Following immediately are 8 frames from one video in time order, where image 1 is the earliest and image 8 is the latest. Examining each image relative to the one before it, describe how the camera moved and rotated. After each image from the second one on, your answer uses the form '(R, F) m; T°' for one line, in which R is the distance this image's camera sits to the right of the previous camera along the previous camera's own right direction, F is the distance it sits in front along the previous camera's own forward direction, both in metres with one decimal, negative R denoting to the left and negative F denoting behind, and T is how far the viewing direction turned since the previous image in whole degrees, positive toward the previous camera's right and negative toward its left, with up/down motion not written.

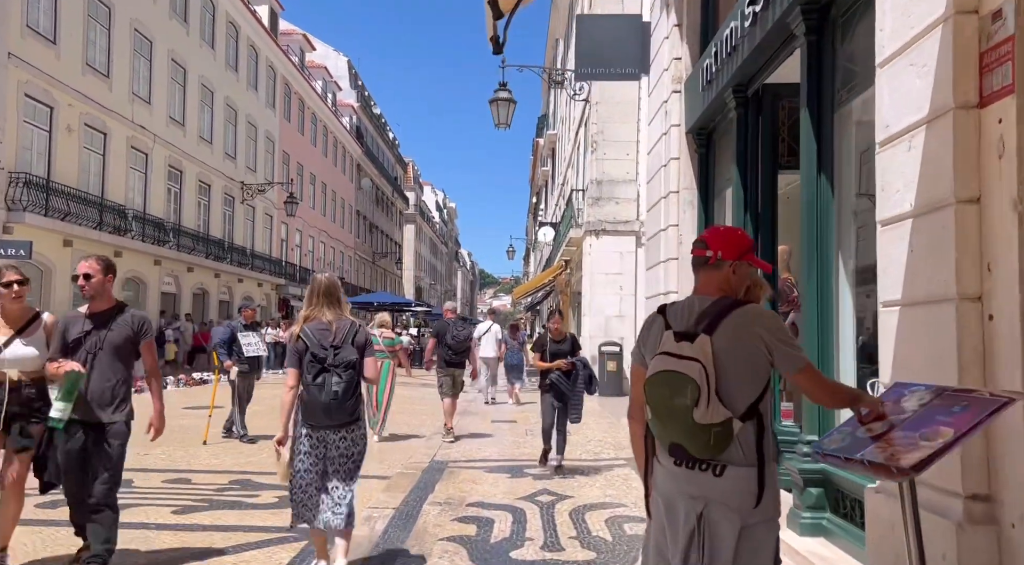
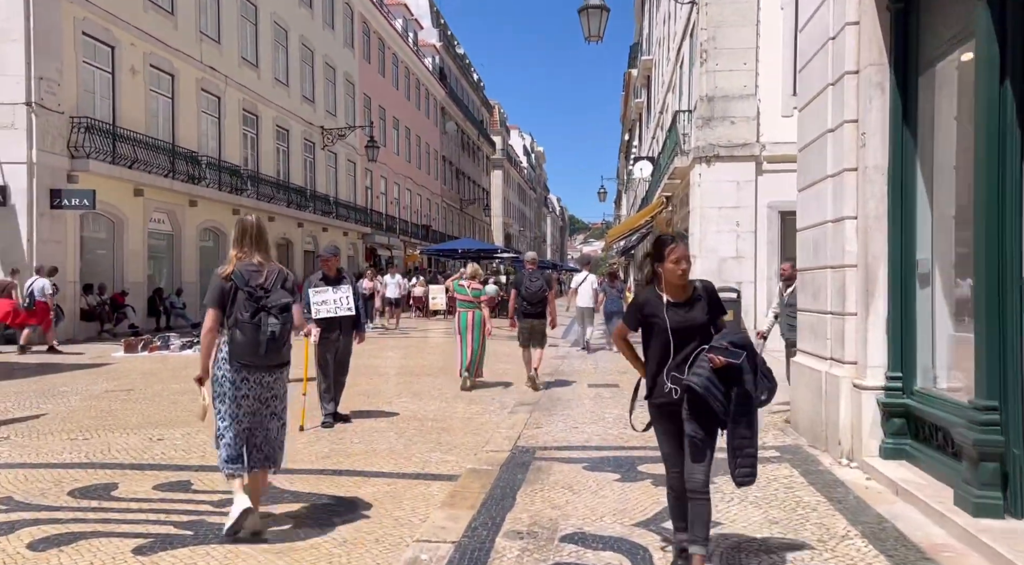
(-0.1, +2.0) m; -6°
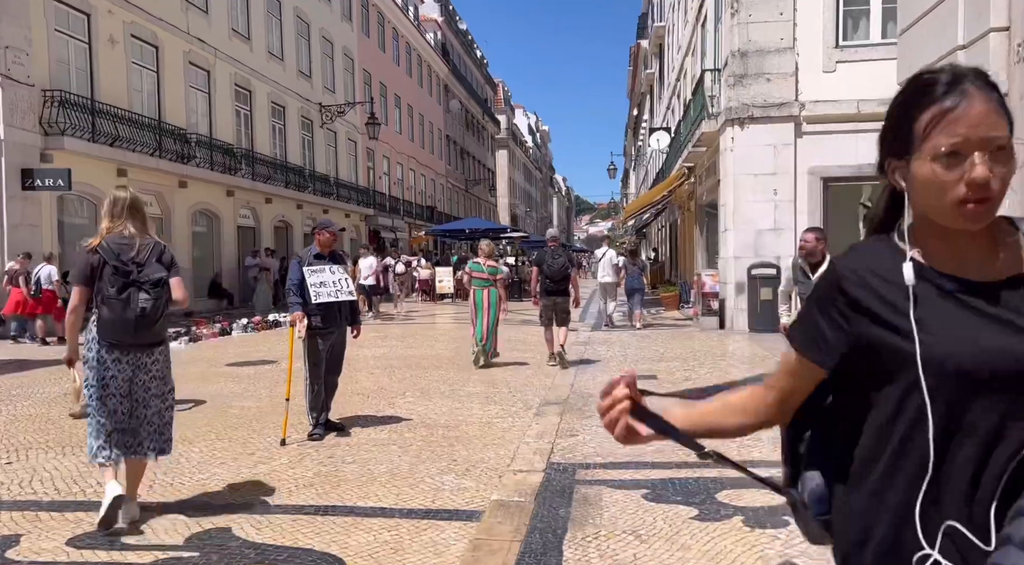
(-0.1, +1.3) m; 0°
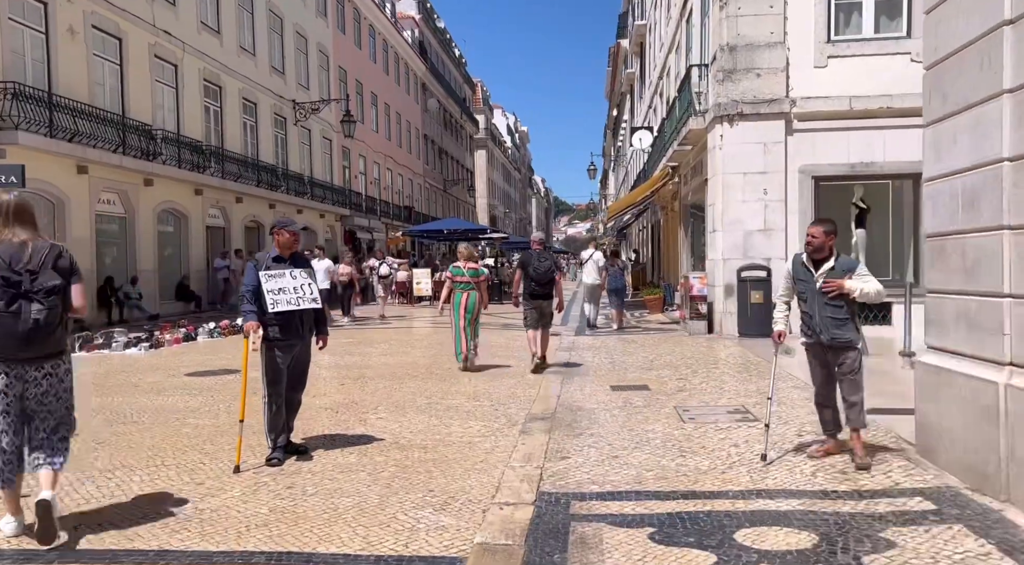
(0.0, +0.6) m; +1°
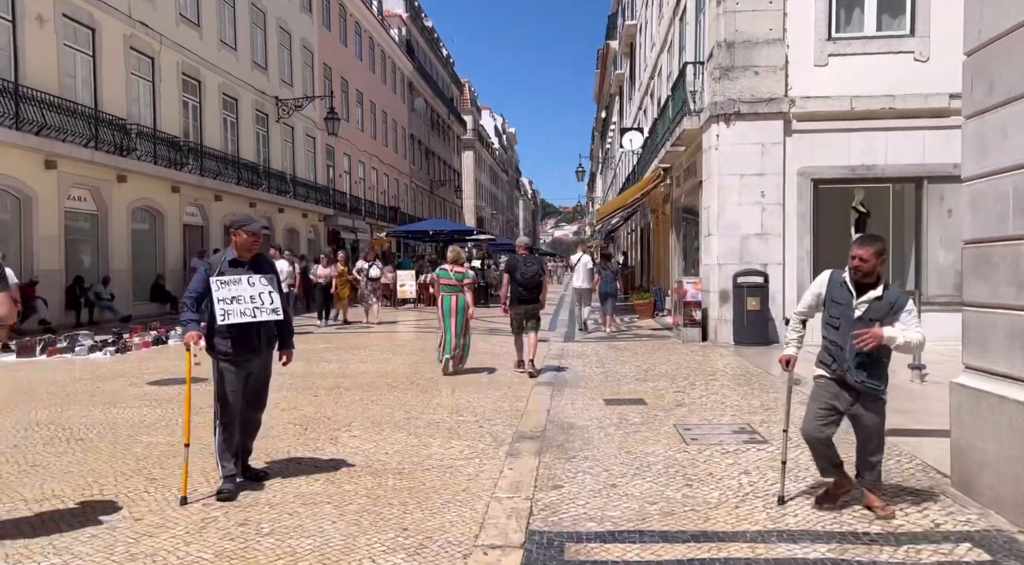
(0.0, +0.6) m; +1°
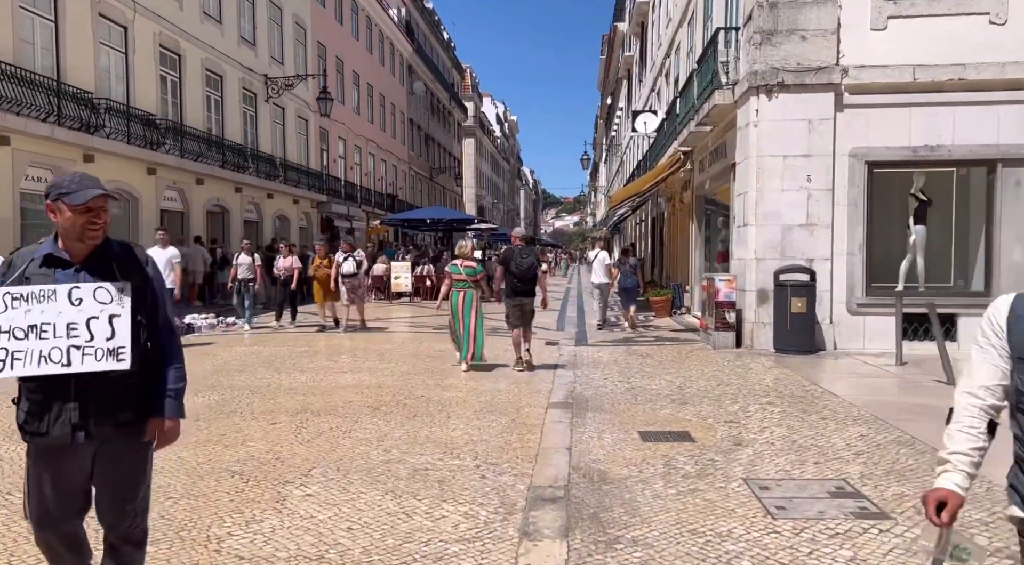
(-0.1, +1.7) m; 0°
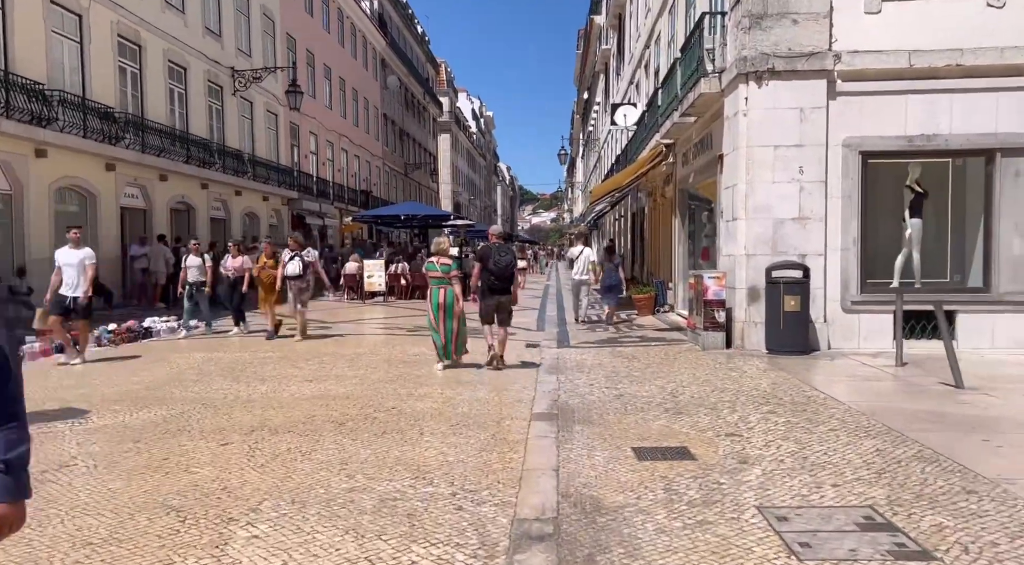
(0.0, +0.6) m; +2°
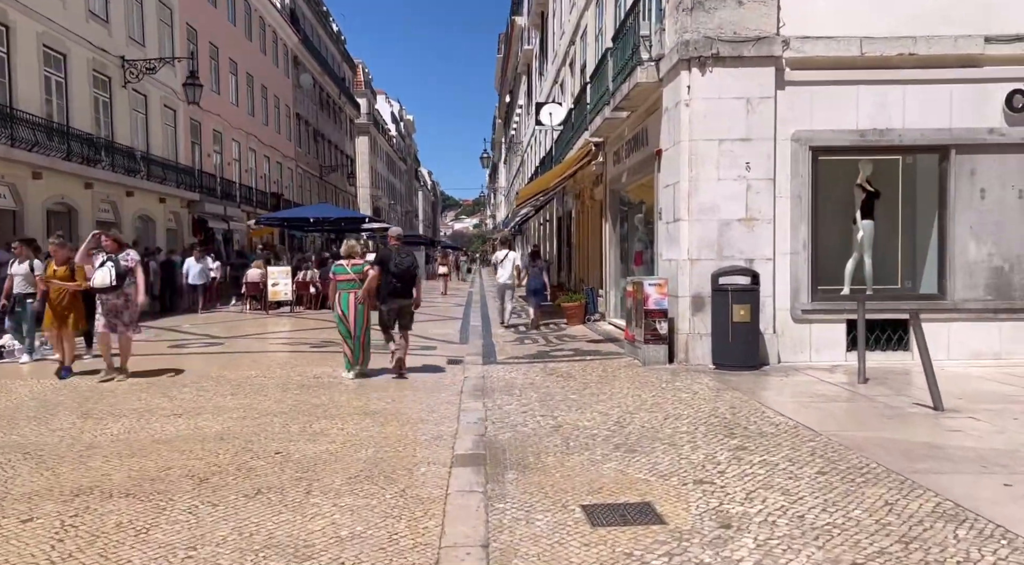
(0.0, +1.3) m; +5°
